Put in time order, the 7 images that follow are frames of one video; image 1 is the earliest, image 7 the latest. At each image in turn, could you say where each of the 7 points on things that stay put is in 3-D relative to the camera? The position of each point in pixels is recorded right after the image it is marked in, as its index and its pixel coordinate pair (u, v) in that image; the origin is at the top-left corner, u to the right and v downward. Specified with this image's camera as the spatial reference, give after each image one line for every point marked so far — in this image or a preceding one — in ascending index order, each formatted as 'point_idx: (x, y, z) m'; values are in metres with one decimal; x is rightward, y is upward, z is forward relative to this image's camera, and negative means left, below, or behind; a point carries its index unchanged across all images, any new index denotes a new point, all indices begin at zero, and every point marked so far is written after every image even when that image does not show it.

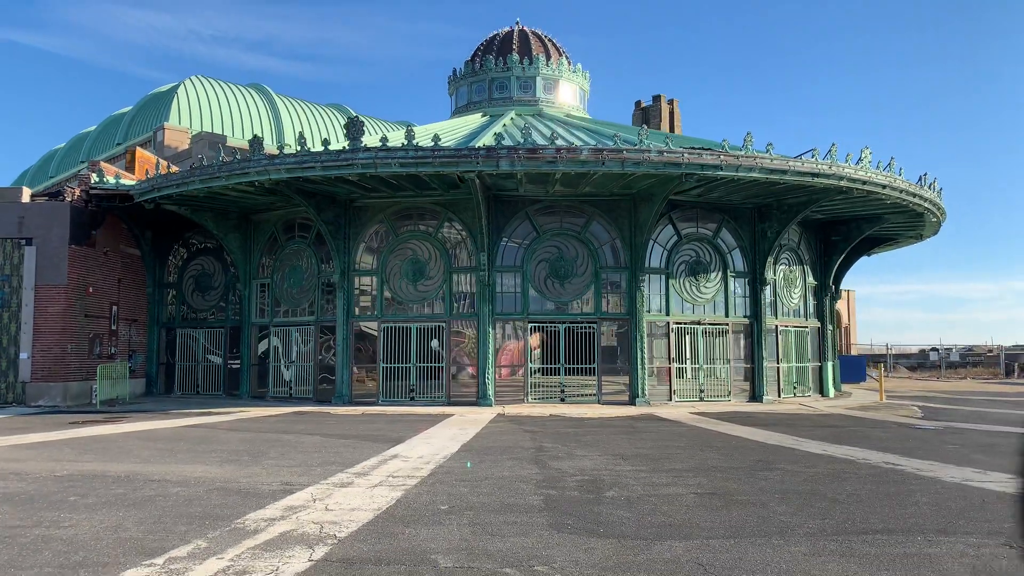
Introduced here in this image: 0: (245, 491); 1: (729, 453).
0: (-3.3, -2.5, +8.7) m
1: (+3.7, -2.8, +12.1) m
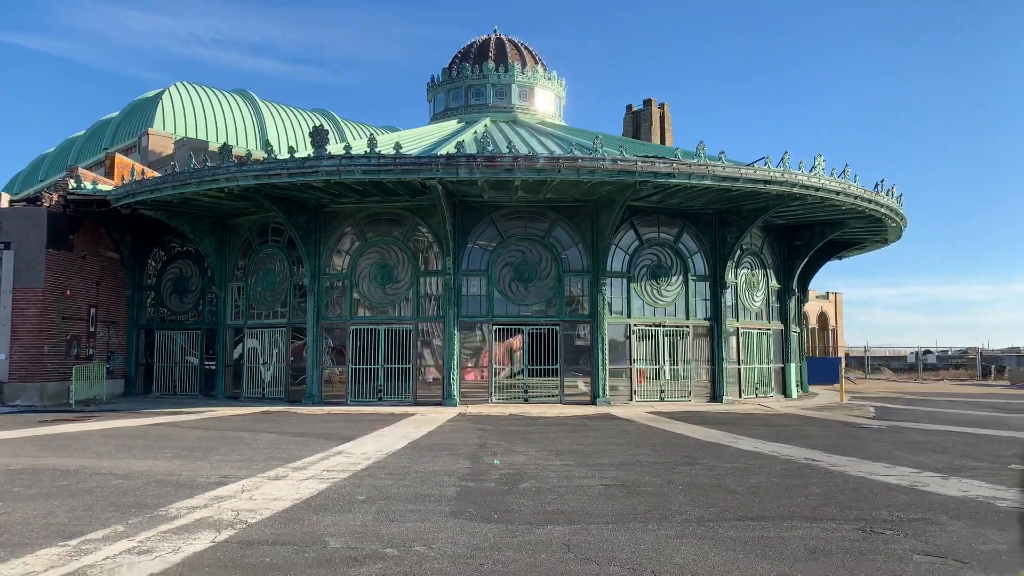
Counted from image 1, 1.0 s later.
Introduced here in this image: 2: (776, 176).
0: (-4.3, -2.6, +9.3) m
1: (+2.6, -2.9, +12.7) m
2: (+7.2, +3.1, +19.4) m
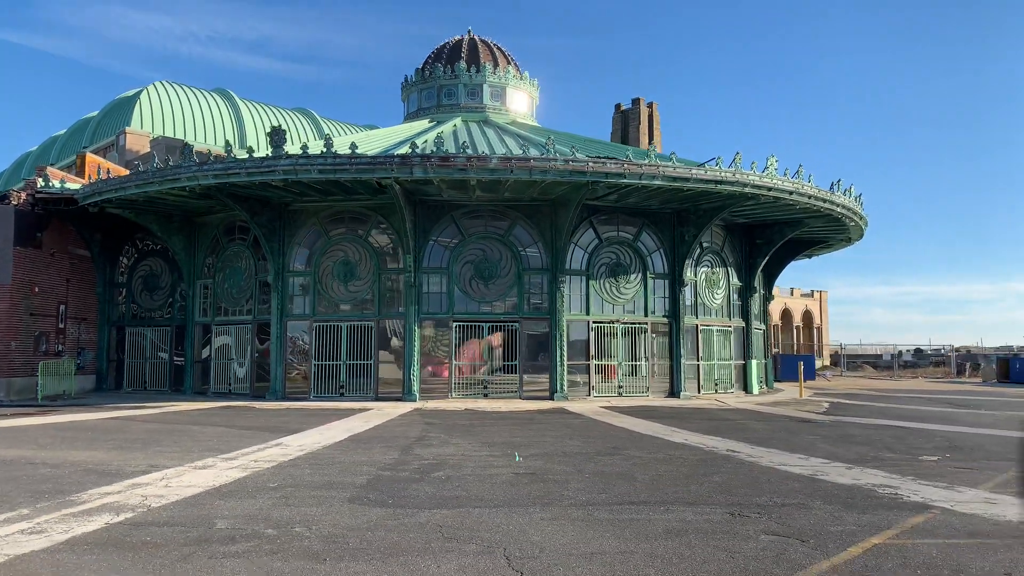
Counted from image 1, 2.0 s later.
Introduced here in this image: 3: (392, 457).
0: (-5.5, -2.5, +9.7) m
1: (+1.4, -2.9, +13.1) m
2: (+6.0, +3.1, +19.8) m
3: (-1.9, -2.7, +11.1) m
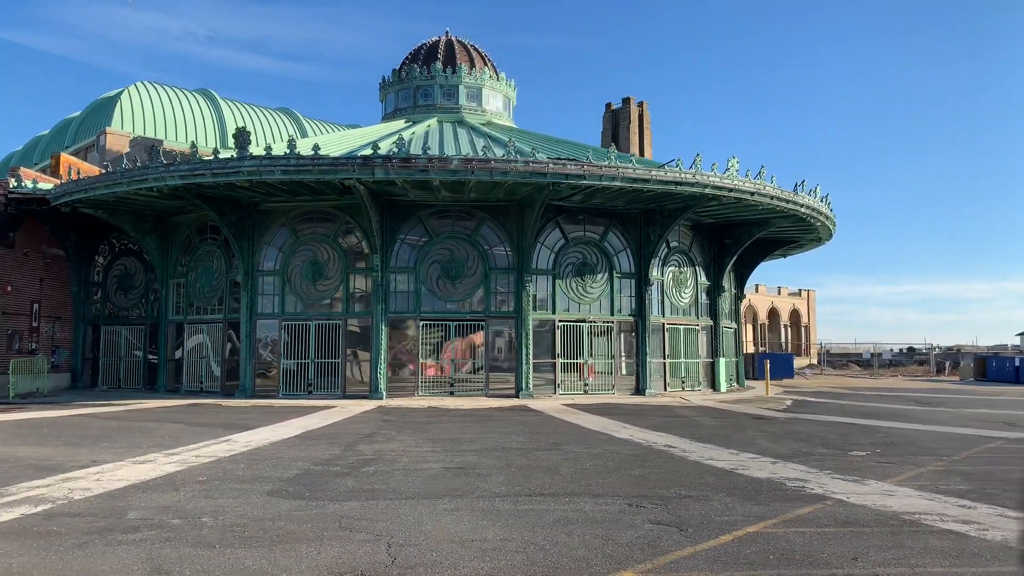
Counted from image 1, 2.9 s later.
0: (-6.5, -2.5, +9.9) m
1: (+0.4, -2.8, +13.4) m
2: (+5.0, +3.2, +20.1) m
3: (-2.9, -2.7, +11.4) m
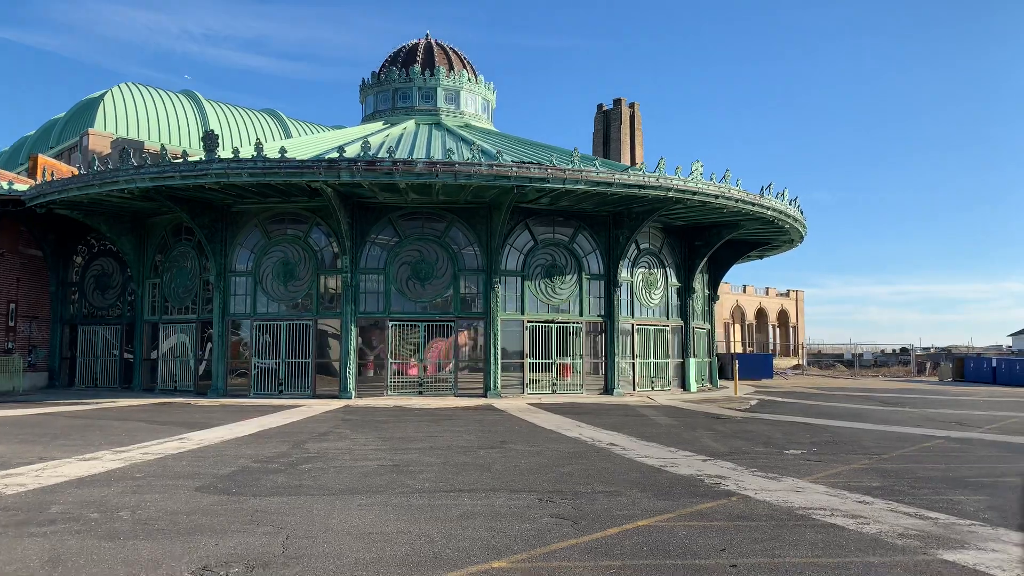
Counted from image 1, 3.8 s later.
0: (-7.5, -2.5, +10.2) m
1: (-0.6, -2.9, +13.7) m
2: (+4.0, +3.1, +20.4) m
3: (-3.9, -2.7, +11.7) m
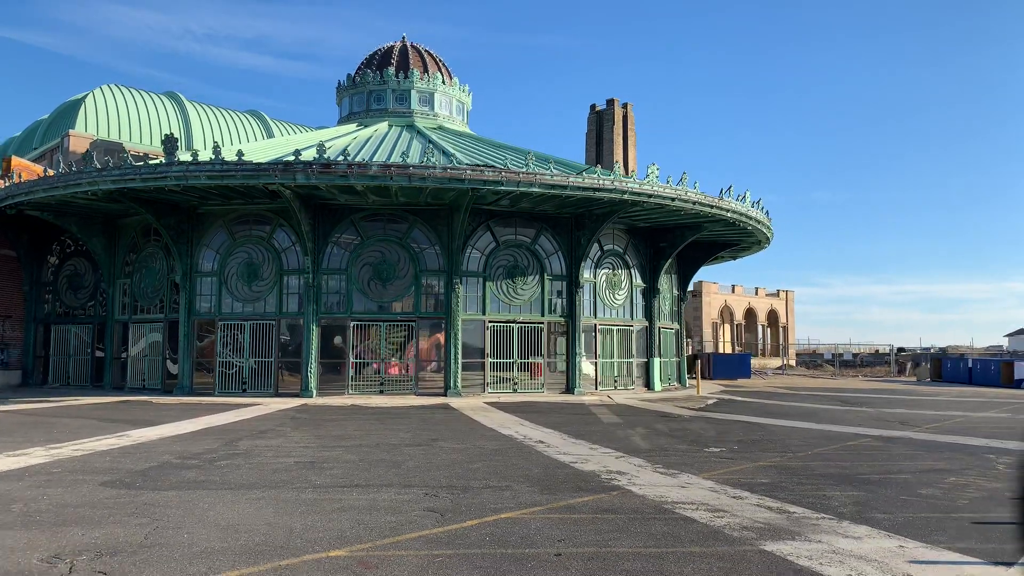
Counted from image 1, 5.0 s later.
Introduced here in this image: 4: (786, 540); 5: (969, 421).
0: (-8.8, -2.6, +10.6) m
1: (-1.9, -2.9, +14.0) m
2: (+2.7, +3.1, +20.7) m
3: (-5.2, -2.7, +12.0) m
4: (+2.4, -2.2, +6.3) m
5: (+11.6, -3.4, +18.0) m
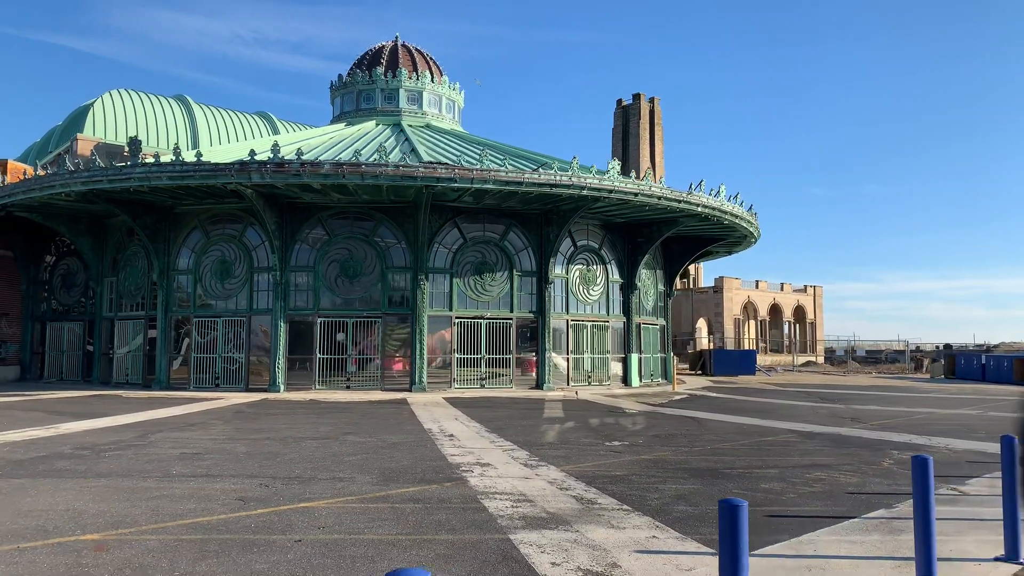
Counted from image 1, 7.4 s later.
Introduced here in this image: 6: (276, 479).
0: (-10.6, -2.5, +11.2) m
1: (-3.5, -2.8, +14.3) m
2: (+1.5, +3.2, +20.6) m
3: (-6.9, -2.6, +12.5) m
4: (+0.3, -2.2, +6.3) m
5: (+10.2, -3.2, +17.4) m
6: (-2.9, -2.4, +8.8) m
